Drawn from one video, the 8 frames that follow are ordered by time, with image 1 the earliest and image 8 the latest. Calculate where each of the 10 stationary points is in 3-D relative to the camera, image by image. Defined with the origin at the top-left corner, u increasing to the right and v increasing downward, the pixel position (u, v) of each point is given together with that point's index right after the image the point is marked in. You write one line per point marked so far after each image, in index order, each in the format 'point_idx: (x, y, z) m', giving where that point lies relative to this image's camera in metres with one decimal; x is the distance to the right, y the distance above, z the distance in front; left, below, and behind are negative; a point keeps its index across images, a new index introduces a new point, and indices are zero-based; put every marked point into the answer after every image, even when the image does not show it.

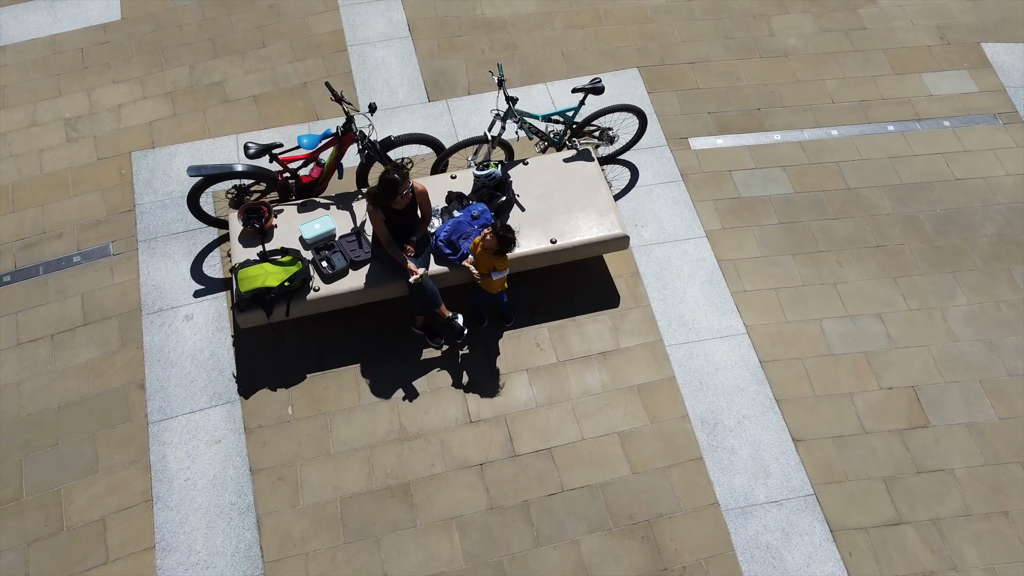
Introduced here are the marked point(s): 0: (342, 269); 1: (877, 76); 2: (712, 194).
0: (-1.2, +0.1, +5.8) m
1: (+3.5, +2.1, +7.9) m
2: (+1.7, +0.8, +7.1) m
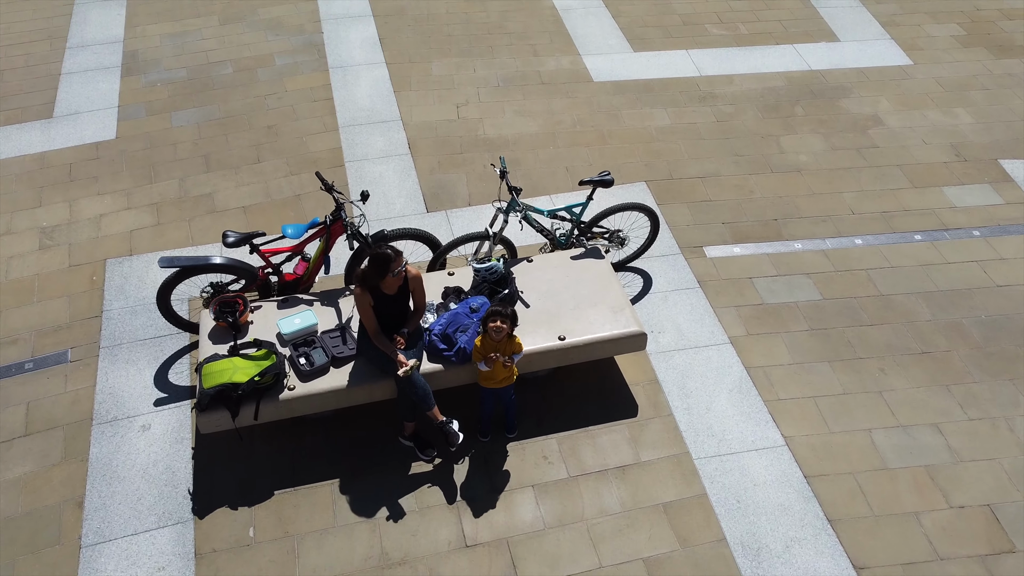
0: (-1.2, -0.5, +5.1) m
1: (+3.6, +0.9, +7.6) m
2: (+1.8, -0.1, +6.5) m
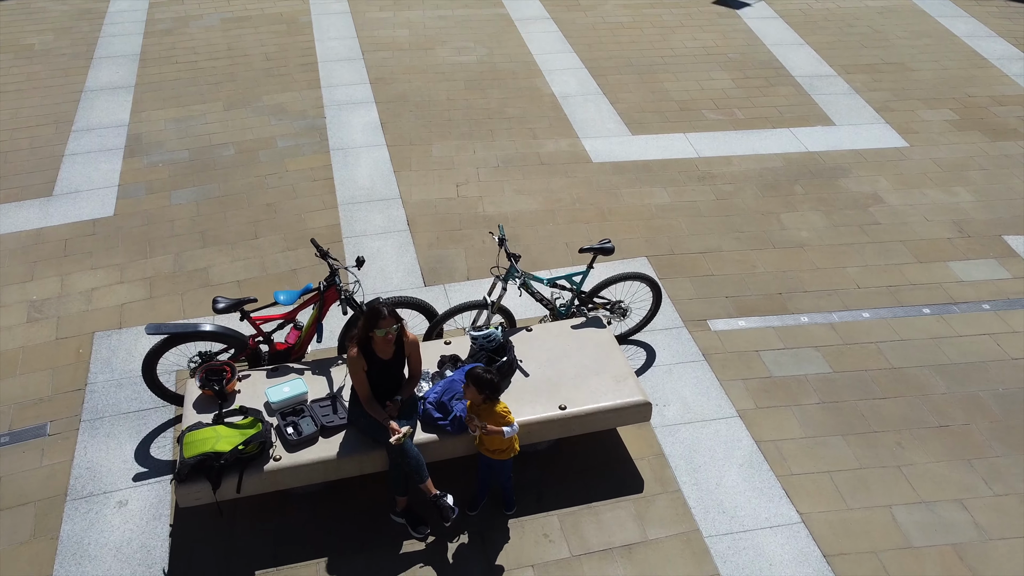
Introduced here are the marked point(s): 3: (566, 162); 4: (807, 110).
0: (-1.2, -0.9, +4.9) m
1: (+3.6, +0.2, +7.5) m
2: (+1.8, -0.7, +6.2) m
3: (+0.6, +1.4, +9.1) m
4: (+3.7, +2.2, +10.3) m
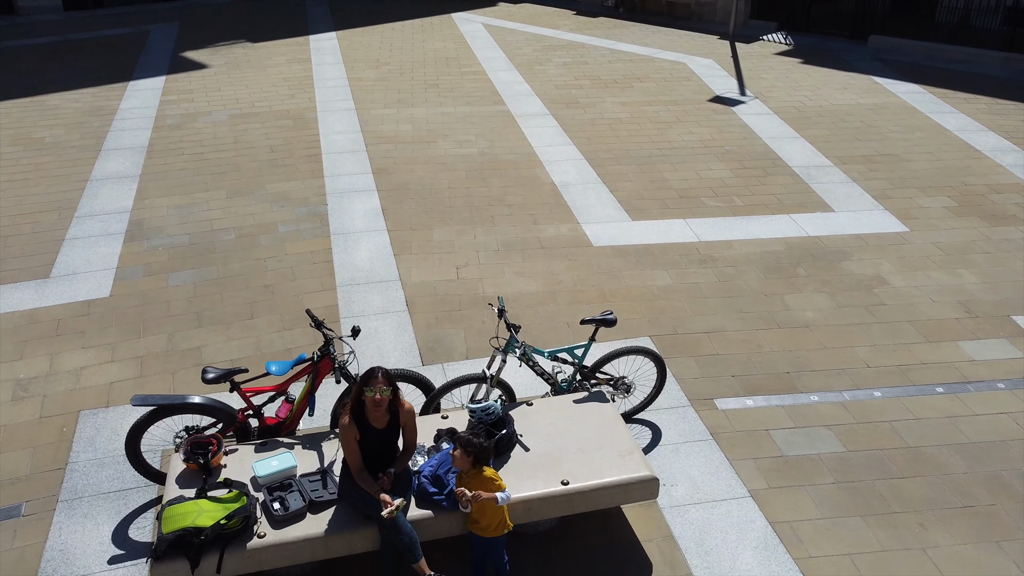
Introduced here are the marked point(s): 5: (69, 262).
0: (-1.2, -1.3, +4.6) m
1: (+3.6, -0.5, +7.3) m
2: (+1.8, -1.2, +6.0) m
3: (+0.6, +0.5, +9.1) m
4: (+3.7, +1.1, +10.3) m
5: (-4.7, +0.3, +8.7) m
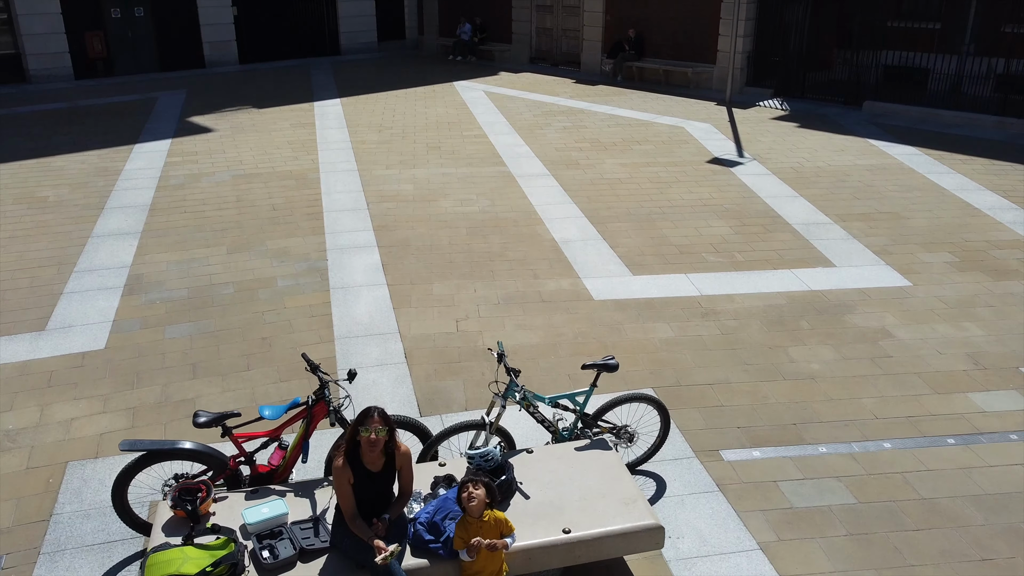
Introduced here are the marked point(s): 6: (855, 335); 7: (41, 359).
0: (-1.2, -1.5, +4.4) m
1: (+3.6, -0.9, +7.2) m
2: (+1.8, -1.5, +5.8) m
3: (+0.6, -0.1, +9.0) m
4: (+3.7, +0.4, +10.3) m
5: (-4.7, -0.3, +8.6) m
6: (+3.5, -0.5, +8.2) m
7: (-4.5, -0.7, +7.7) m
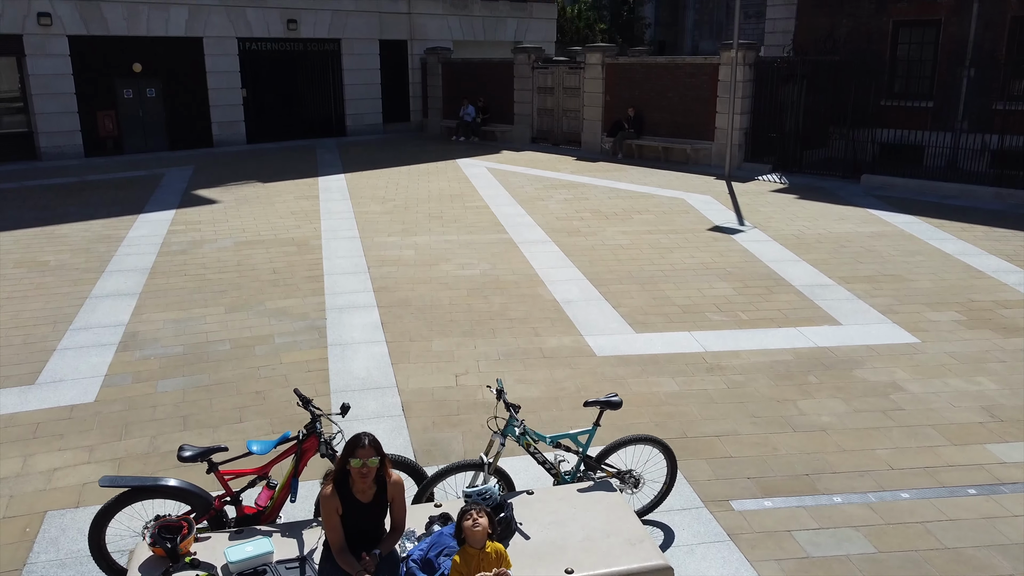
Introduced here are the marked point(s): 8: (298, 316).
0: (-1.2, -1.6, +4.1) m
1: (+3.6, -1.3, +6.9) m
2: (+1.8, -1.8, +5.5) m
3: (+0.6, -0.7, +8.8) m
4: (+3.7, -0.3, +10.2) m
5: (-4.7, -0.8, +8.4) m
6: (+3.5, -1.0, +8.0) m
7: (-4.5, -1.1, +7.5) m
8: (-2.6, -0.3, +10.0) m
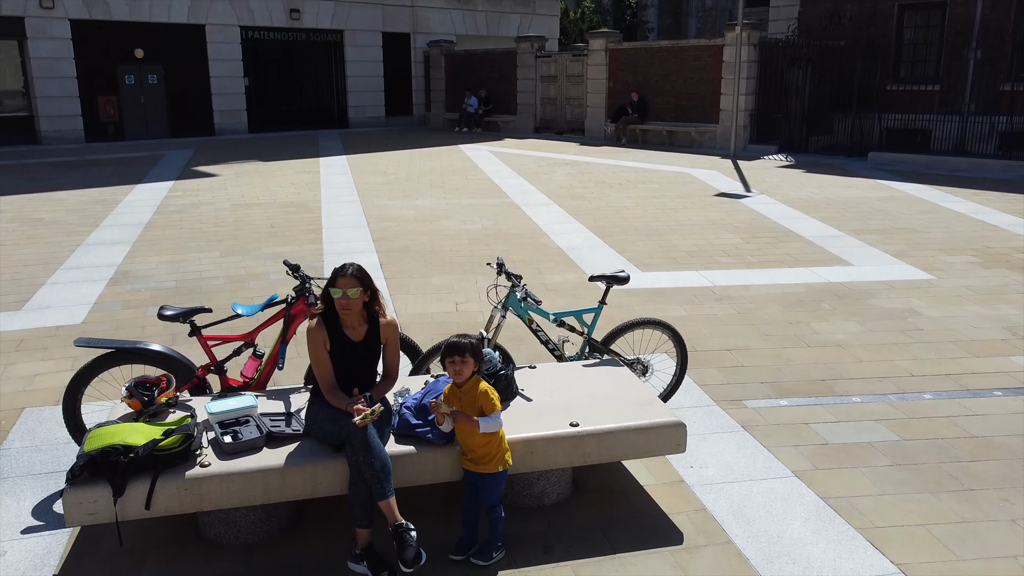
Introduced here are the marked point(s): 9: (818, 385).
0: (-1.2, -0.7, +3.8) m
1: (+3.6, -0.6, +6.6) m
2: (+1.8, -1.0, +5.2) m
3: (+0.6, 0.0, +8.6) m
4: (+3.8, +0.4, +9.9) m
5: (-4.7, -0.1, +8.2) m
6: (+3.5, -0.2, +7.7) m
7: (-4.4, -0.4, +7.3) m
8: (-2.6, +0.4, +9.8) m
9: (+2.3, -0.7, +6.1) m
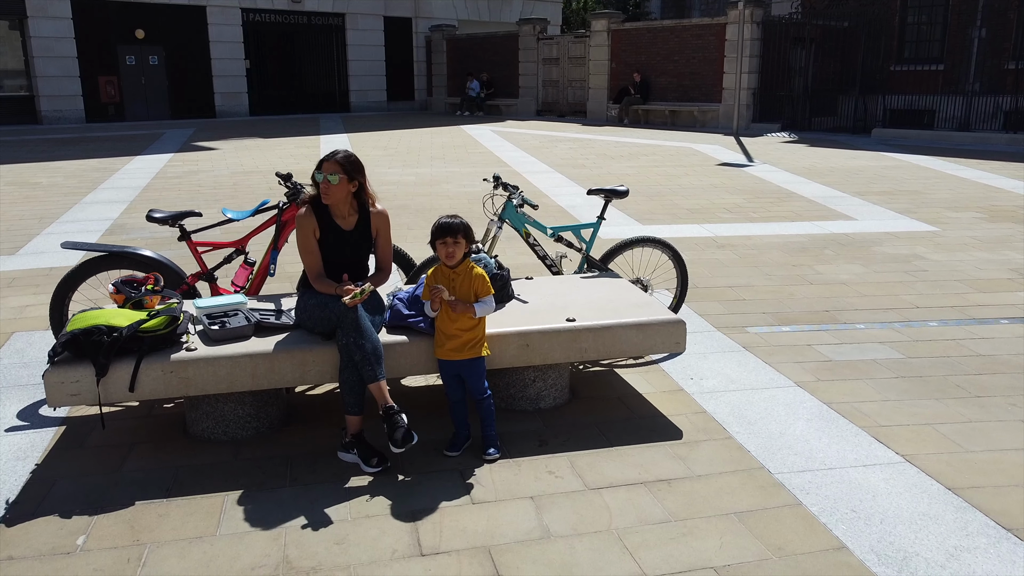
0: (-1.2, -0.2, +3.7) m
1: (+3.6, 0.0, +6.5) m
2: (+1.7, -0.4, +5.0) m
3: (+0.6, +0.5, +8.5) m
4: (+3.8, +0.9, +9.8) m
5: (-4.7, +0.4, +8.1) m
6: (+3.5, +0.3, +7.6) m
7: (-4.5, +0.1, +7.2) m
8: (-2.6, +0.9, +9.7) m
9: (+2.3, -0.2, +6.0) m
